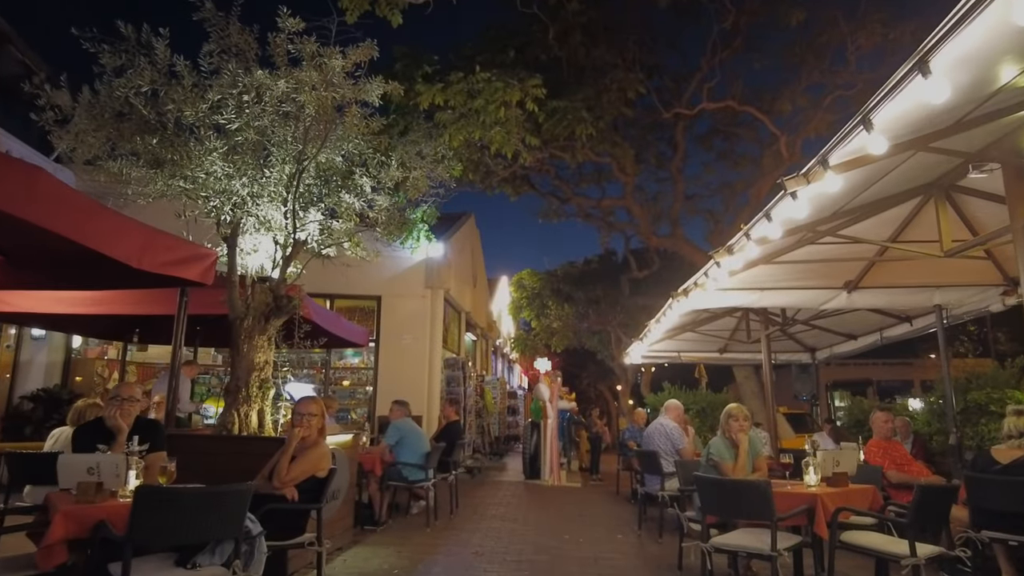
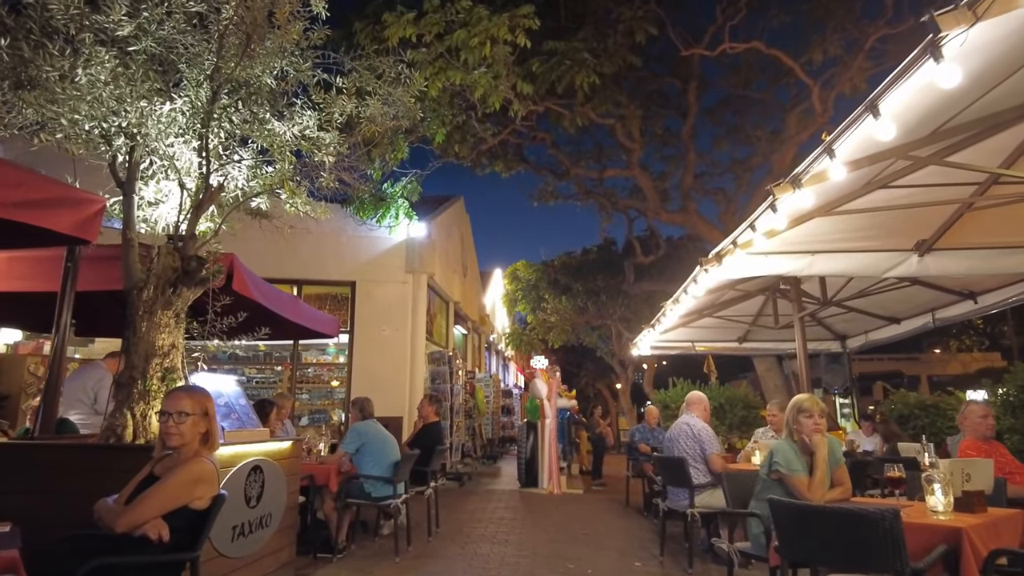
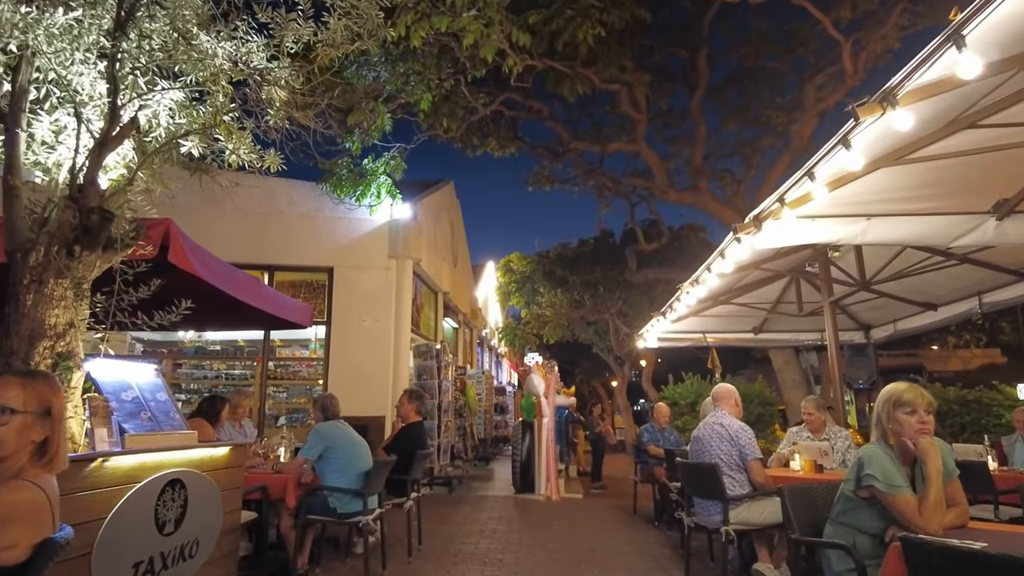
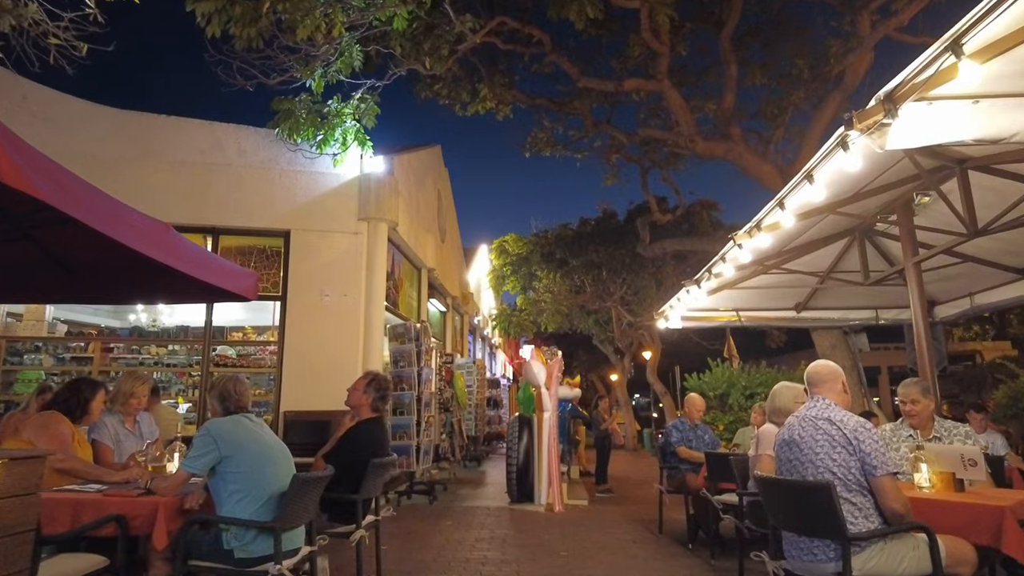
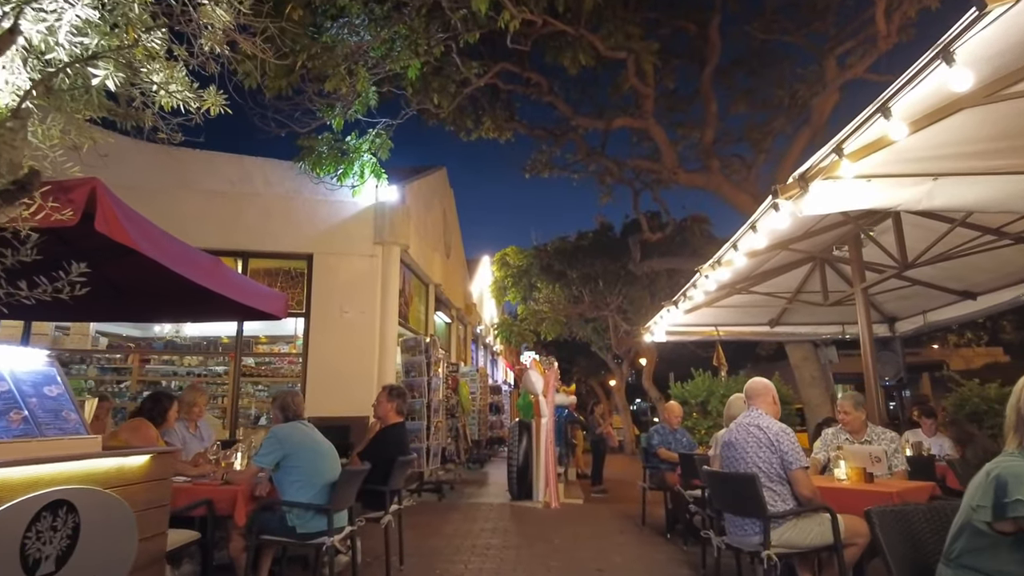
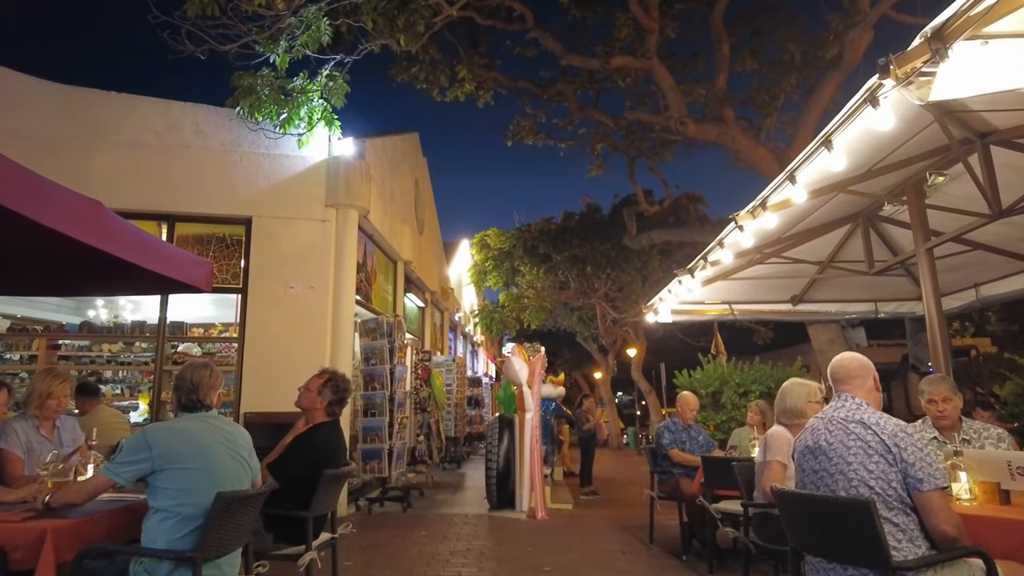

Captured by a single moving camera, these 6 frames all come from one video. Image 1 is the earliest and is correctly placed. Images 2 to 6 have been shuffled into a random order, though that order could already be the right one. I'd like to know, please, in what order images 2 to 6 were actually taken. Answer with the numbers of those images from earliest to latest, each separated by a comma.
2, 3, 5, 4, 6
